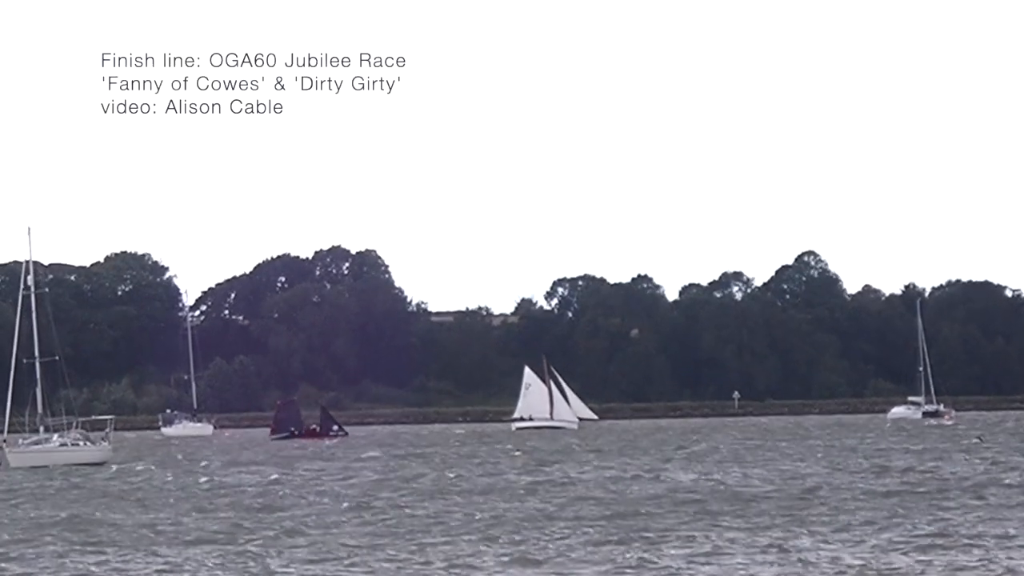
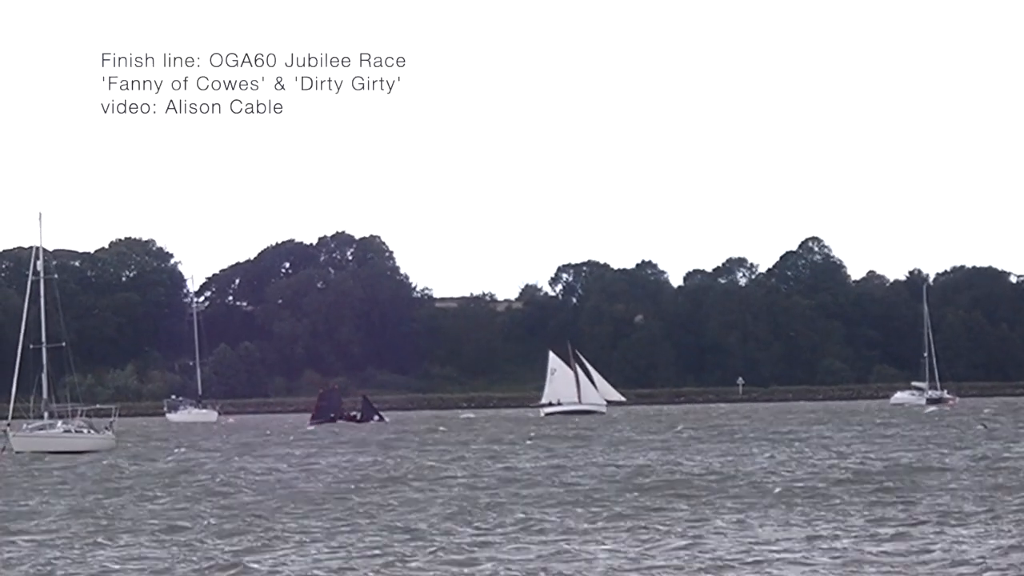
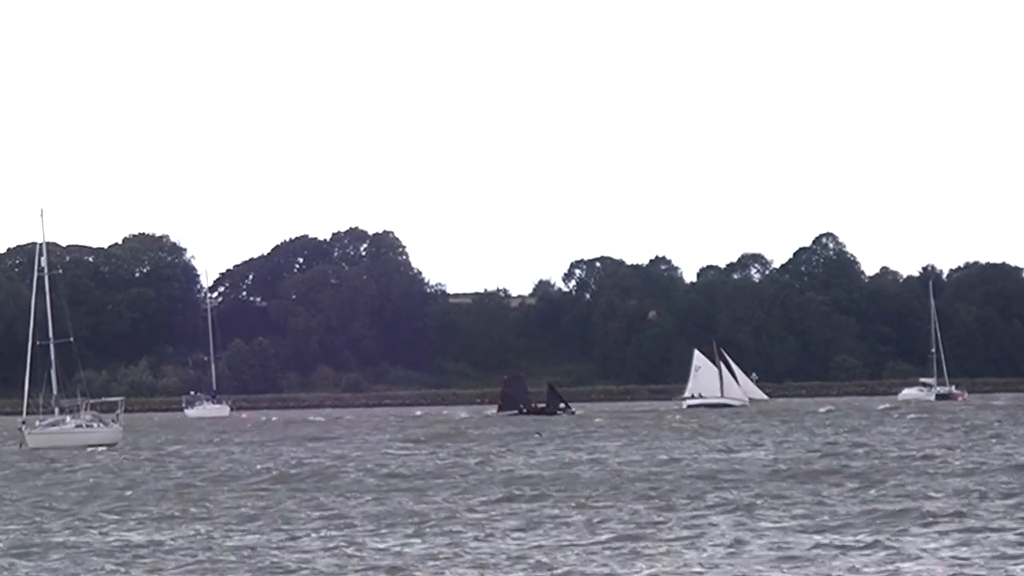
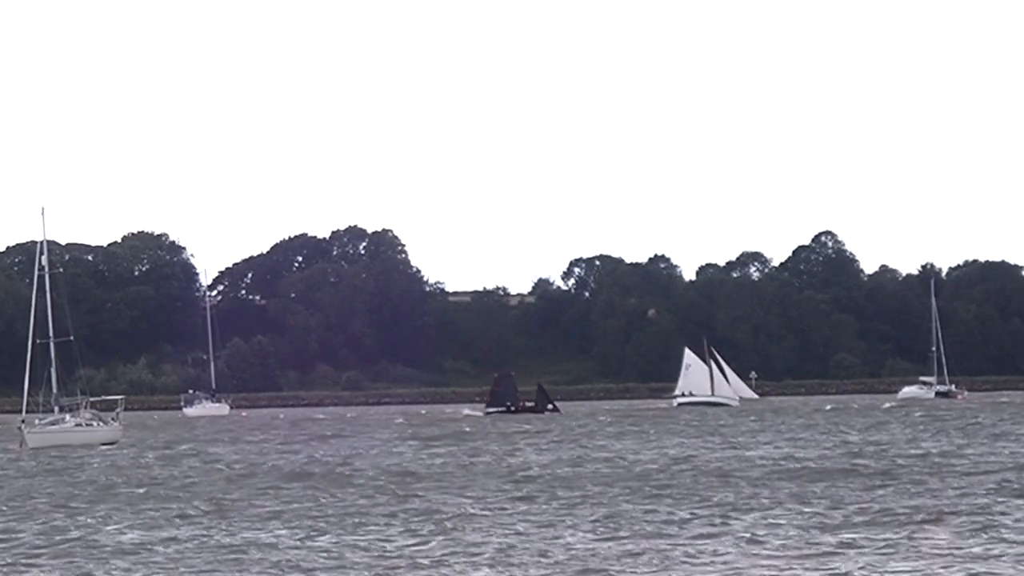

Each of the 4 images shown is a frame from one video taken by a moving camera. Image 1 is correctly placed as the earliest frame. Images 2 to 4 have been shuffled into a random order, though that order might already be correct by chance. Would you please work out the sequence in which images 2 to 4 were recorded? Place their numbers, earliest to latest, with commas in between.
2, 4, 3
